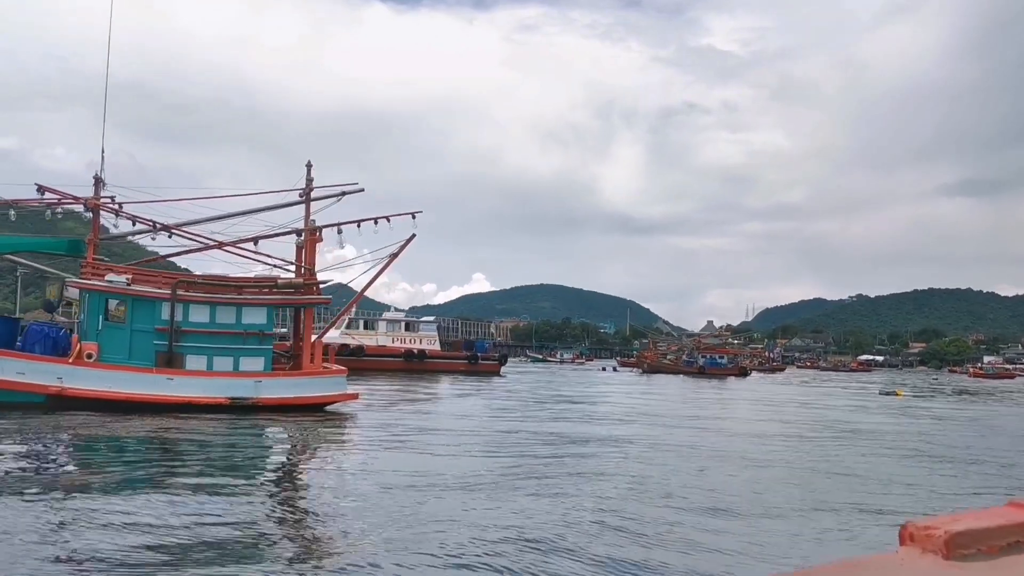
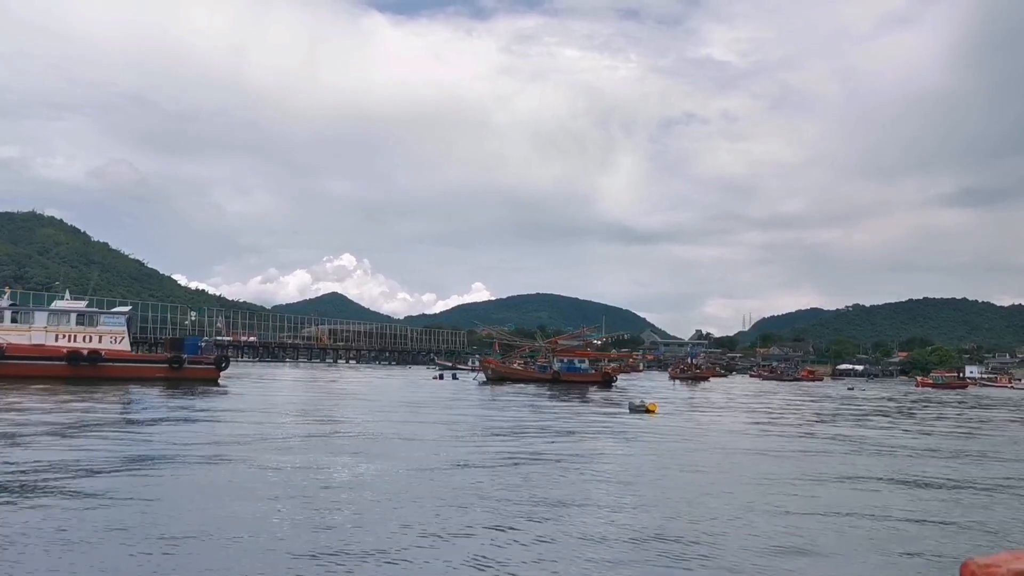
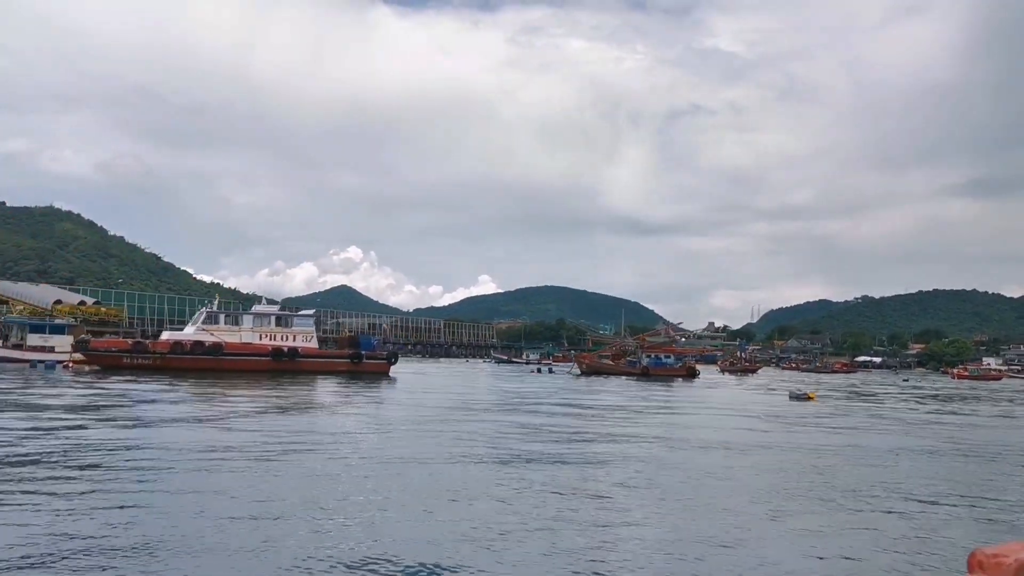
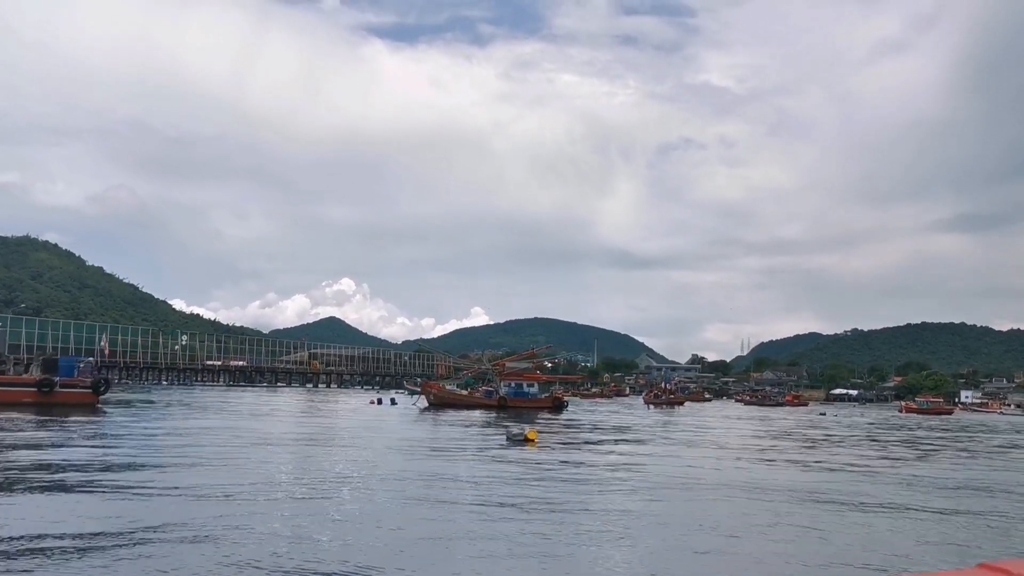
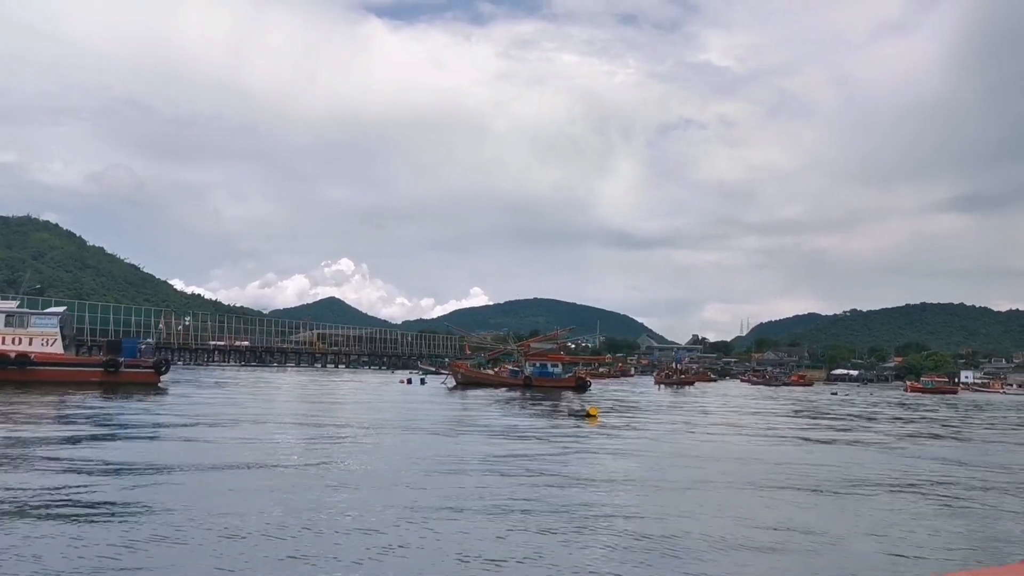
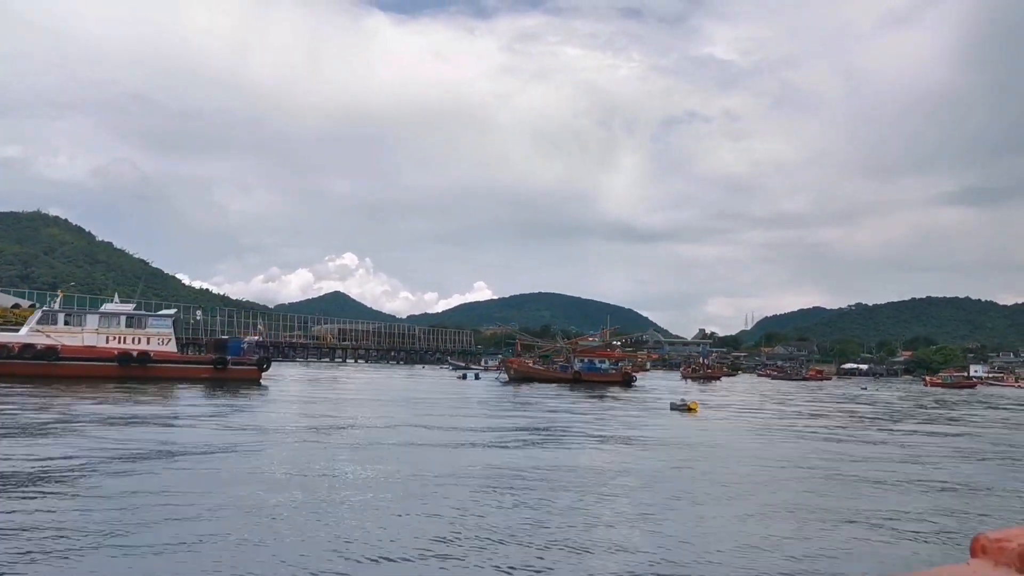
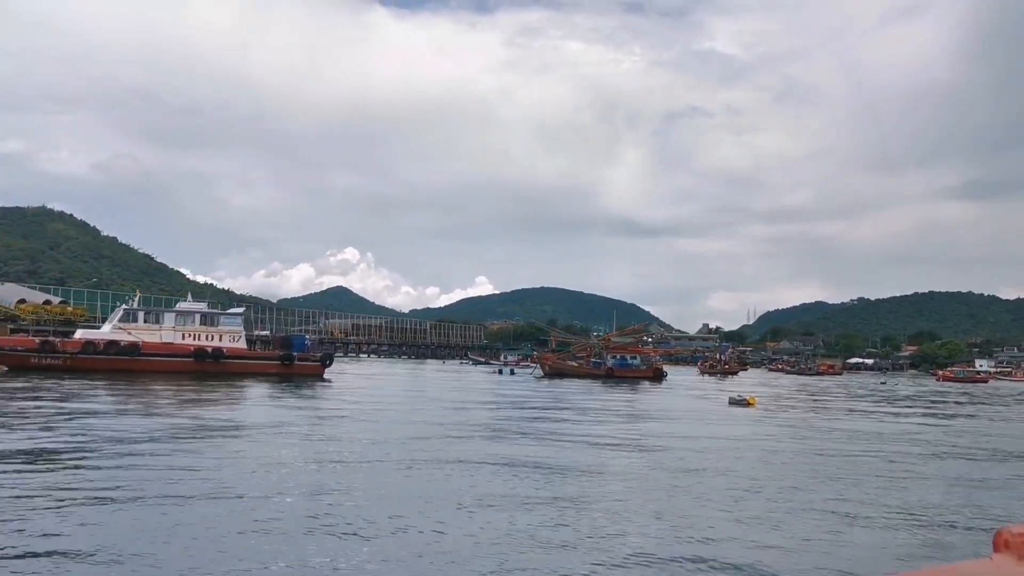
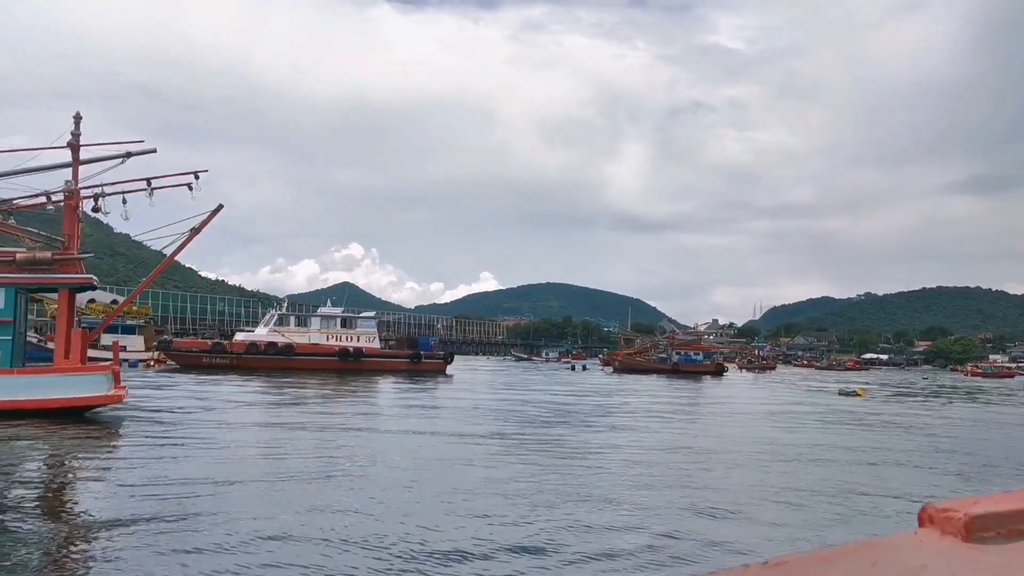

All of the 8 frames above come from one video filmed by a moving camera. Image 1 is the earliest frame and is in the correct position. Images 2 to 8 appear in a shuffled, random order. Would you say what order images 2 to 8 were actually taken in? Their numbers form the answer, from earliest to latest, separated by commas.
8, 3, 7, 6, 2, 5, 4
